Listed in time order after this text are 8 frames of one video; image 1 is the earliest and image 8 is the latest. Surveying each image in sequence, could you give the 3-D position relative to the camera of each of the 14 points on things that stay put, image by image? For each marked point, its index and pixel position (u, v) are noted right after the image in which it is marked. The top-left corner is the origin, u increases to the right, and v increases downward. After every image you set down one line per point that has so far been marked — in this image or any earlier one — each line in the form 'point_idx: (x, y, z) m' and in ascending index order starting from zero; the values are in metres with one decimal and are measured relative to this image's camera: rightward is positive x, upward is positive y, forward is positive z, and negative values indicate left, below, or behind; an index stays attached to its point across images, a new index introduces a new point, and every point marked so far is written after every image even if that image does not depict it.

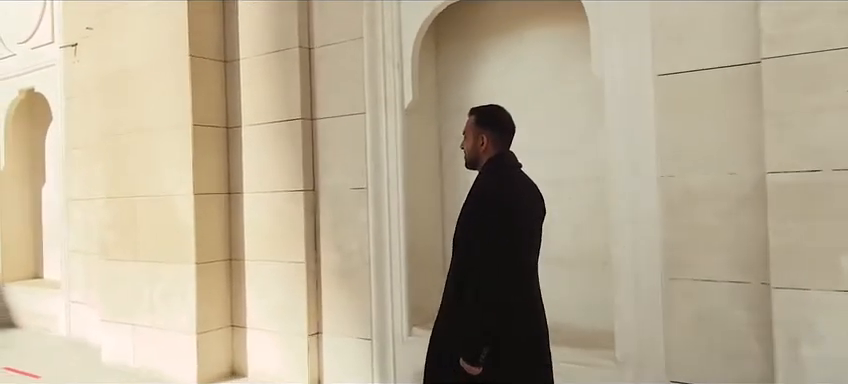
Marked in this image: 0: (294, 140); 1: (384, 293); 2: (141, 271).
0: (-0.8, +0.3, +3.9) m
1: (-0.2, -0.6, +3.7) m
2: (-2.0, -0.6, +4.4) m
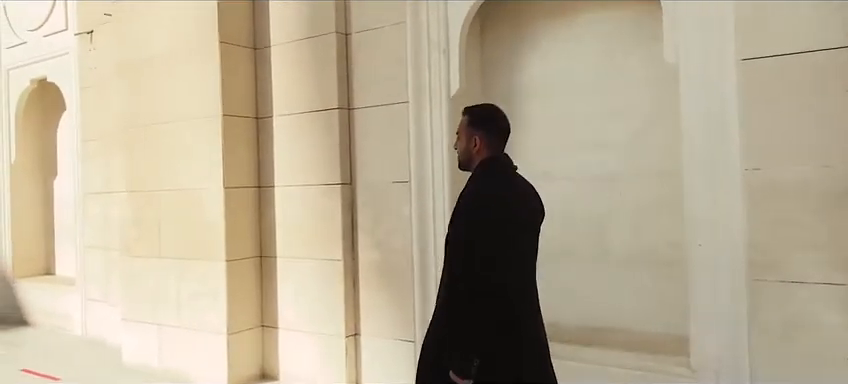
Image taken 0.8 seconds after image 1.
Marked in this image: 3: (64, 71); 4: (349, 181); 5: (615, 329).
0: (-0.6, +0.4, +3.7) m
1: (0.0, -0.6, +3.5) m
2: (-1.8, -0.5, +4.2) m
3: (-3.3, +1.1, +5.6) m
4: (-0.5, +0.1, +3.7) m
5: (+1.0, -0.7, +3.3) m
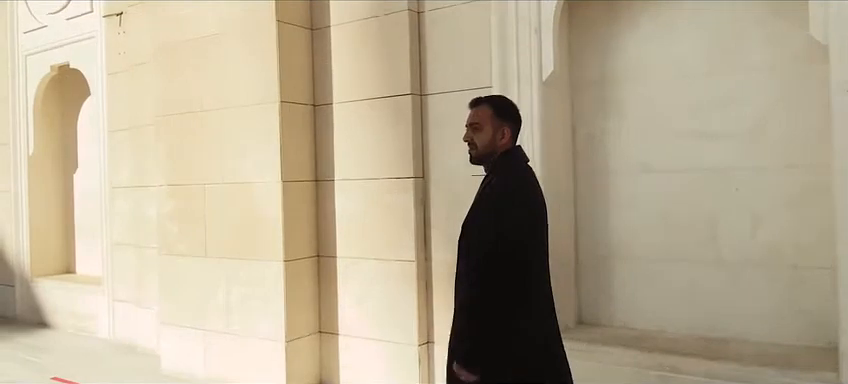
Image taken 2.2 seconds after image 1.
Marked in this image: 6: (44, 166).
0: (-0.1, +0.4, +3.4) m
1: (+0.5, -0.5, +3.1) m
2: (-1.3, -0.5, +3.8) m
3: (-2.9, +1.2, +5.3) m
4: (0.0, +0.1, +3.4) m
5: (+1.5, -0.7, +2.9) m
6: (-3.6, +0.2, +5.8) m
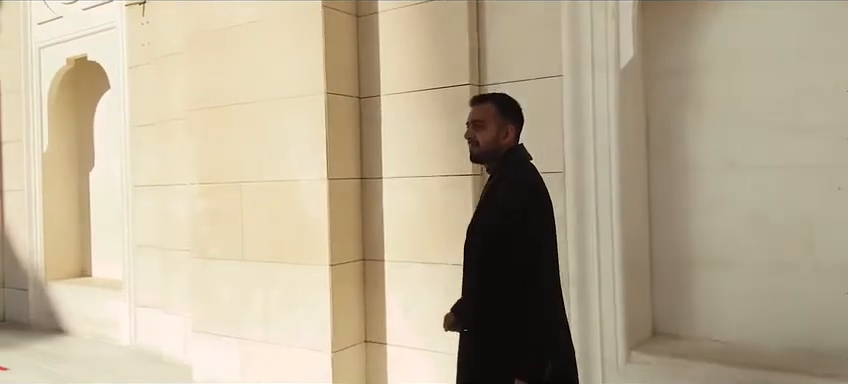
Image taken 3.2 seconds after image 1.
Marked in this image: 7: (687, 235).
0: (+0.2, +0.4, +3.1) m
1: (+0.8, -0.5, +2.9) m
2: (-1.0, -0.5, +3.6) m
3: (-2.6, +1.2, +5.0) m
4: (+0.3, +0.1, +3.1) m
5: (+1.8, -0.7, +2.7) m
6: (-3.3, +0.2, +5.6) m
7: (+1.3, -0.2, +3.0) m
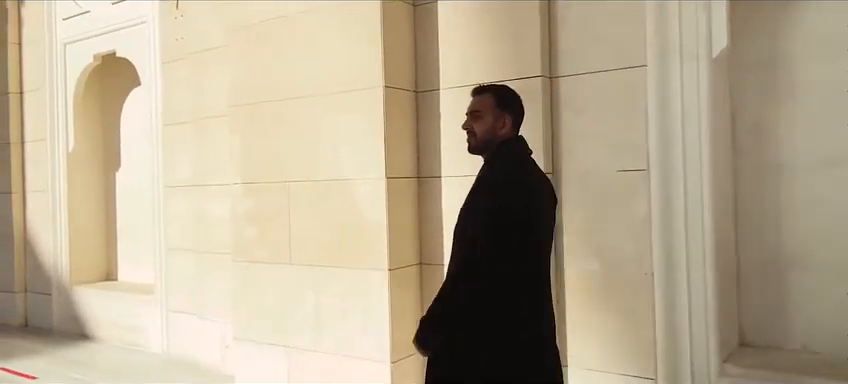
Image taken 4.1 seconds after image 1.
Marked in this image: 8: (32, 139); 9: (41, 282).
0: (+0.5, +0.4, +2.9) m
1: (+1.1, -0.5, +2.7) m
2: (-0.7, -0.5, +3.4) m
3: (-2.2, +1.2, +4.8) m
4: (+0.6, +0.1, +2.9) m
5: (+2.1, -0.7, +2.5) m
6: (-3.0, +0.2, +5.4) m
7: (+1.6, -0.2, +2.8) m
8: (-3.5, +0.5, +5.5) m
9: (-3.4, -0.8, +5.5) m
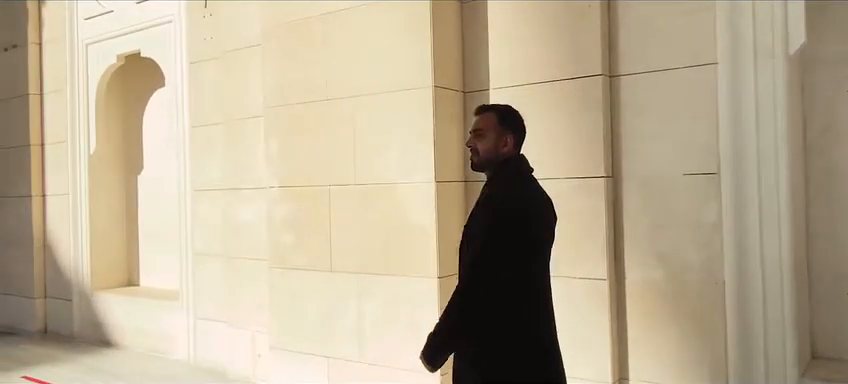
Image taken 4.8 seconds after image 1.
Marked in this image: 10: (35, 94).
0: (+0.7, +0.4, +2.8) m
1: (+1.3, -0.6, +2.5) m
2: (-0.4, -0.5, +3.3) m
3: (-2.0, +1.1, +4.7) m
4: (+0.8, +0.1, +2.8) m
5: (+2.3, -0.7, +2.3) m
6: (-2.7, +0.2, +5.3) m
7: (+1.8, -0.2, +2.6) m
8: (-3.3, +0.4, +5.4) m
9: (-3.2, -0.8, +5.4) m
10: (-3.5, +0.9, +5.5) m
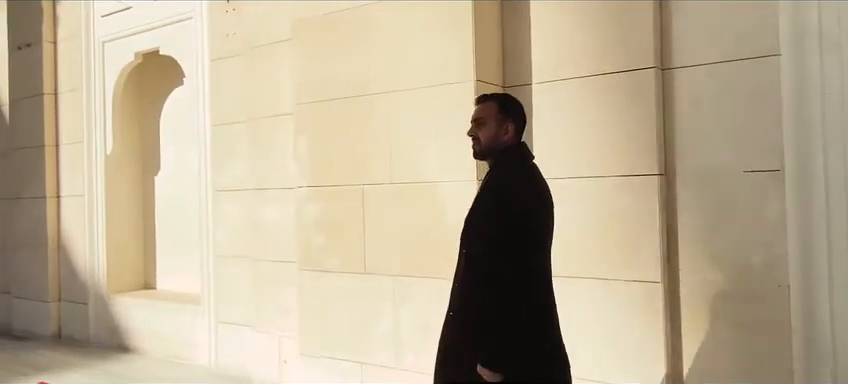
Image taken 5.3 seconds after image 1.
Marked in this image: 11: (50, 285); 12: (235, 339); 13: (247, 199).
0: (+0.9, +0.4, +2.7) m
1: (+1.5, -0.5, +2.4) m
2: (-0.3, -0.5, +3.1) m
3: (-1.8, +1.1, +4.6) m
4: (+1.0, +0.1, +2.7) m
5: (+2.5, -0.7, +2.2) m
6: (-2.5, +0.2, +5.1) m
7: (+2.0, -0.2, +2.5) m
8: (-3.1, +0.4, +5.3) m
9: (-3.0, -0.8, +5.3) m
10: (-3.3, +0.9, +5.4) m
11: (-3.2, -0.8, +5.3) m
12: (-1.3, -1.0, +4.1) m
13: (-1.2, 0.0, +4.0) m
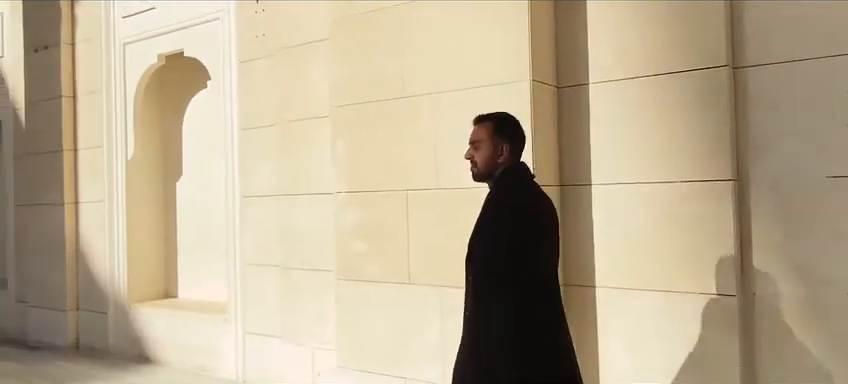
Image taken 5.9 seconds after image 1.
0: (+1.2, +0.4, +2.5) m
1: (+1.8, -0.6, +2.2) m
2: (0.0, -0.5, +3.0) m
3: (-1.6, +1.1, +4.5) m
4: (+1.3, +0.1, +2.5) m
5: (+2.8, -0.7, +2.0) m
6: (-2.3, +0.1, +5.0) m
7: (+2.3, -0.2, +2.4) m
8: (-2.8, +0.4, +5.2) m
9: (-2.7, -0.9, +5.1) m
10: (-3.0, +0.8, +5.2) m
11: (-3.0, -0.9, +5.2) m
12: (-1.0, -1.0, +3.9) m
13: (-0.9, -0.1, +3.9) m
